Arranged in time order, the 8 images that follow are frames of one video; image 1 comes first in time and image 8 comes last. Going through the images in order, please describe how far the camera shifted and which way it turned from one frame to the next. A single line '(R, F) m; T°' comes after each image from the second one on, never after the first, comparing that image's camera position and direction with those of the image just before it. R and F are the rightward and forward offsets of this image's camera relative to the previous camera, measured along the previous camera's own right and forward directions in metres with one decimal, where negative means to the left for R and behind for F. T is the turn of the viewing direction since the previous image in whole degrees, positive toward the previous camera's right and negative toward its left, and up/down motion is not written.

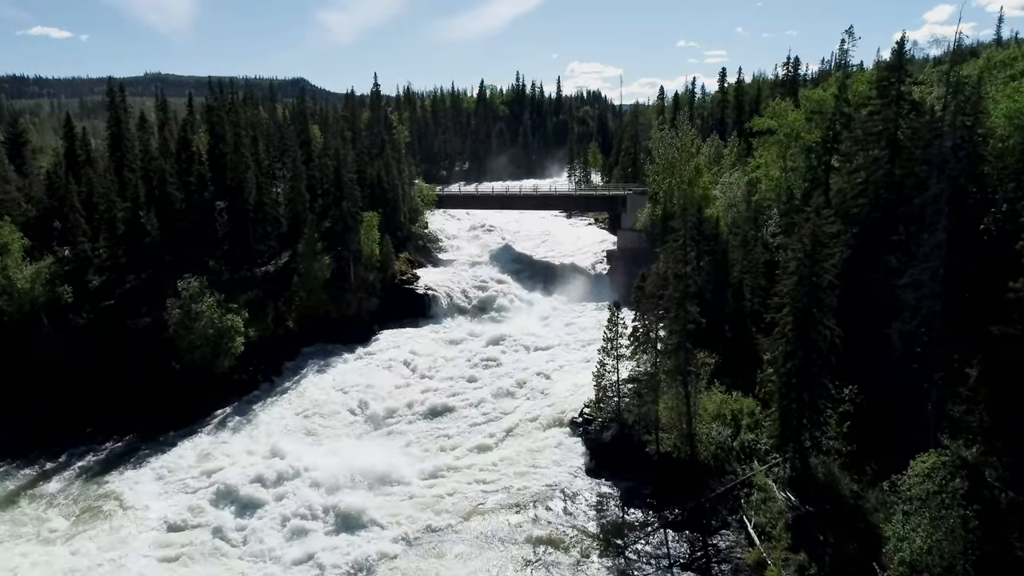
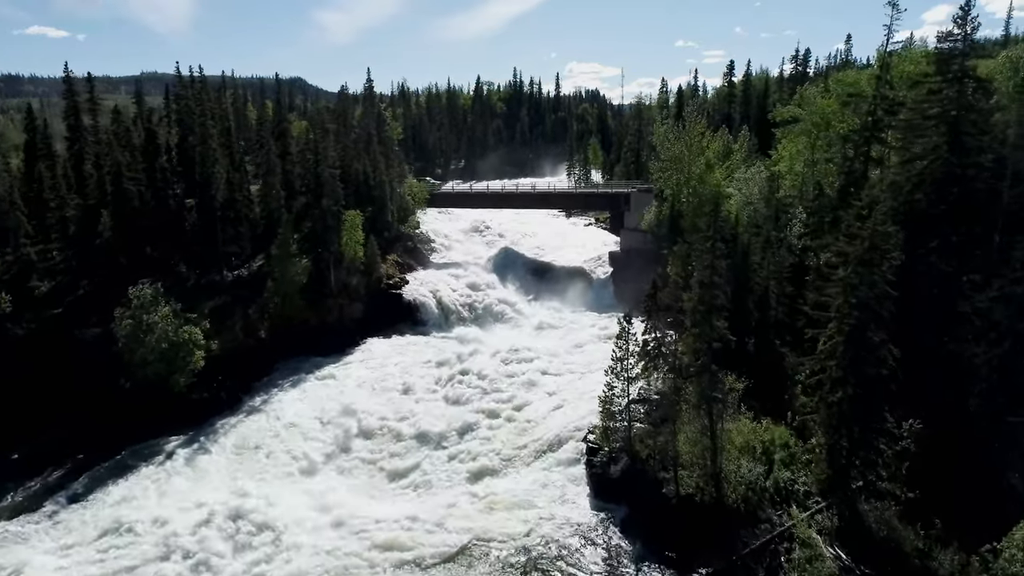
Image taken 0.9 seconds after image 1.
(+0.2, +4.7) m; 0°
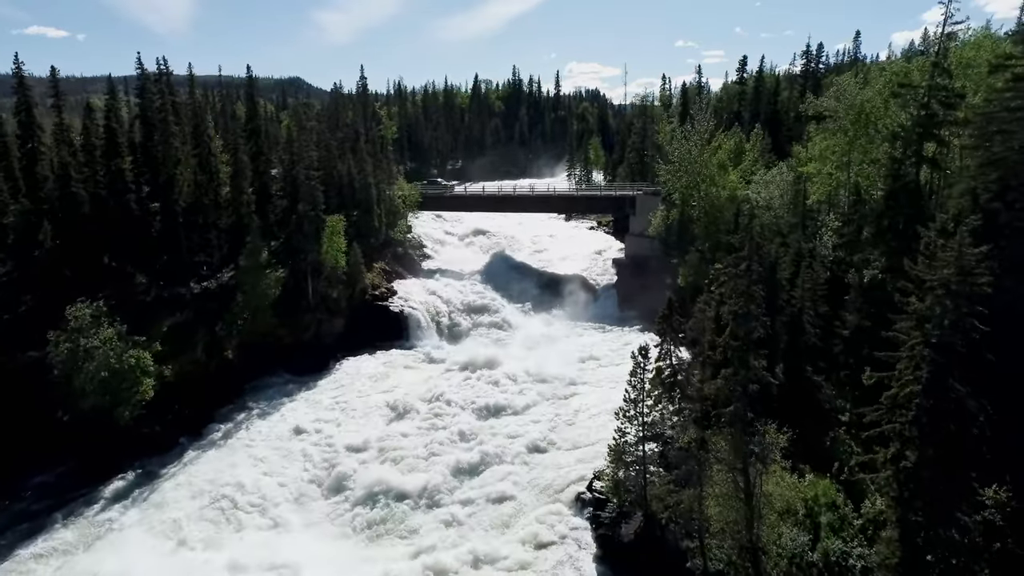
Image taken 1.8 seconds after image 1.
(+0.3, +4.7) m; 0°
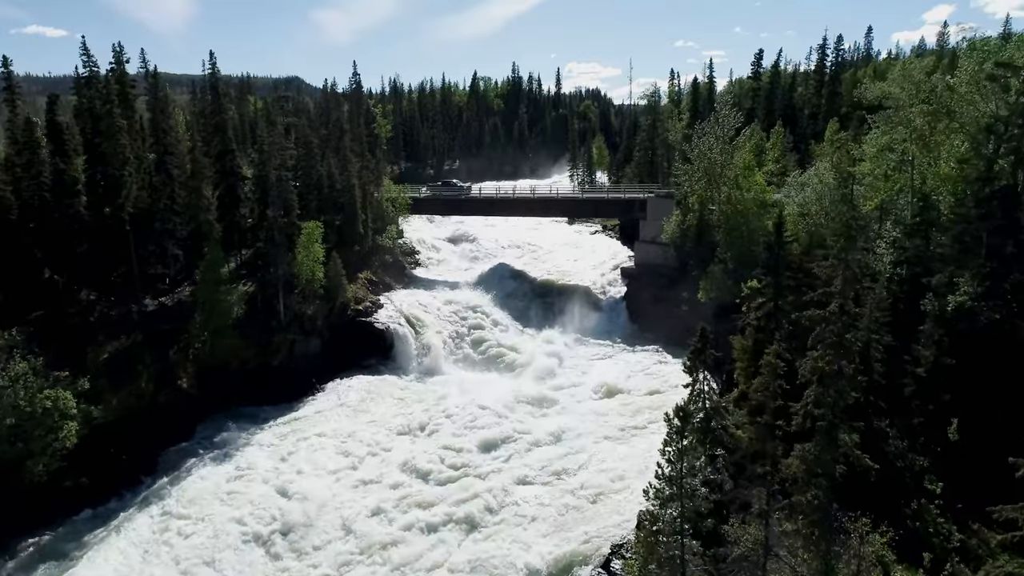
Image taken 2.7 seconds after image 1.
(0.0, +5.7) m; 0°
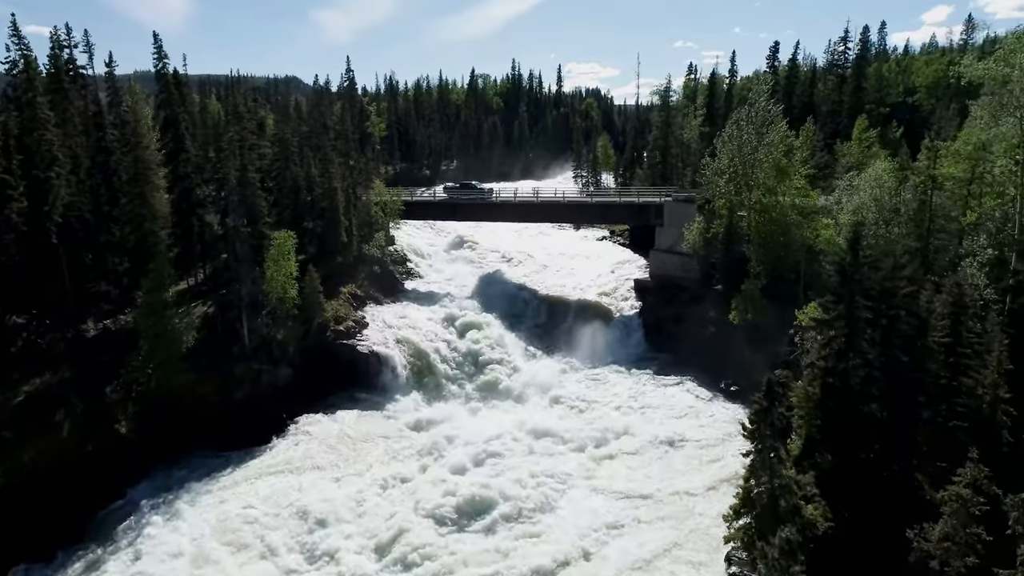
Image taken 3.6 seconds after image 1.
(-0.2, +6.0) m; 0°
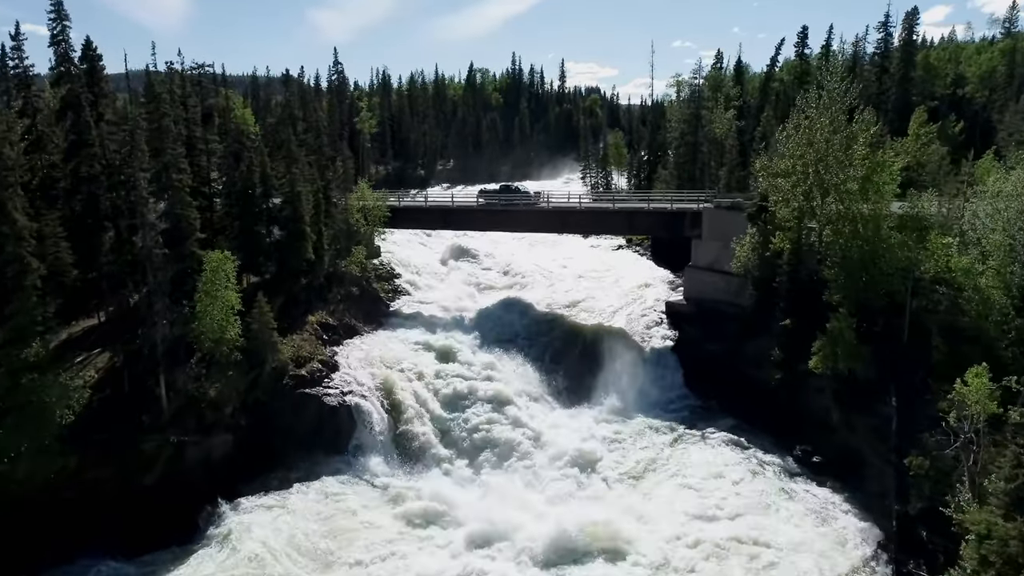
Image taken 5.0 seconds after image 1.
(-0.5, +9.4) m; 0°
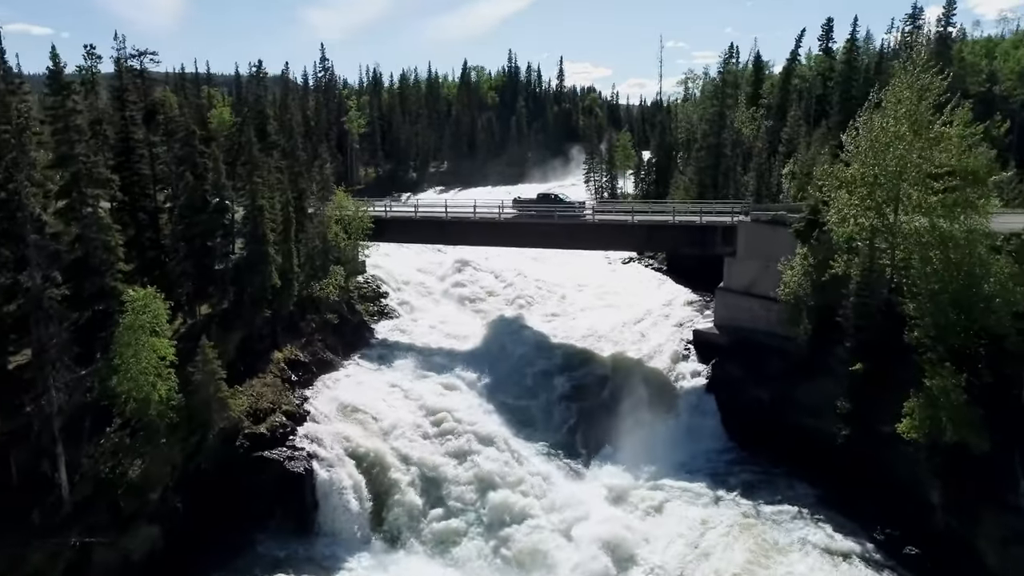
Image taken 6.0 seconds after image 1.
(-0.5, +6.3) m; 0°
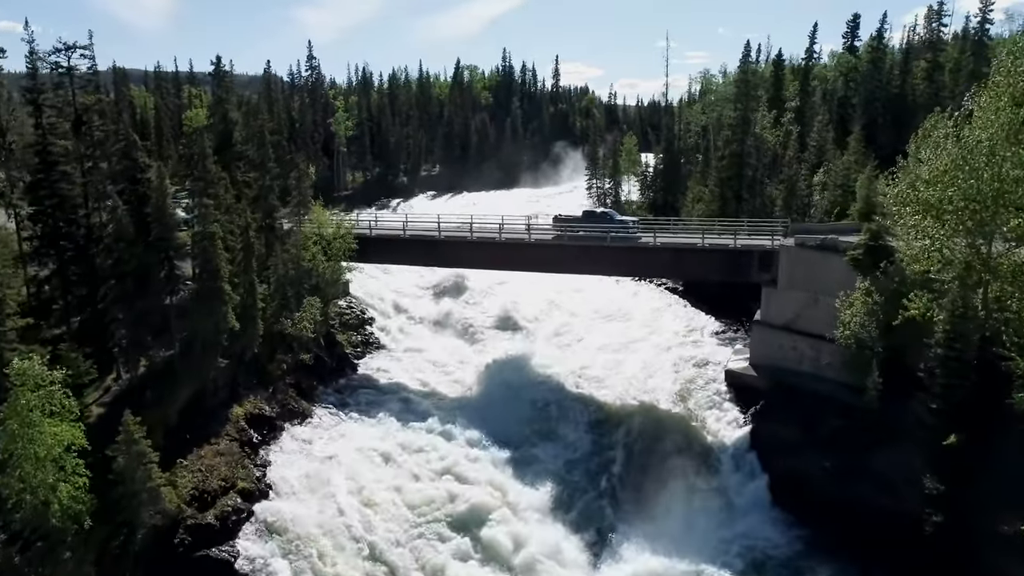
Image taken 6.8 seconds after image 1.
(-0.5, +5.5) m; +1°
